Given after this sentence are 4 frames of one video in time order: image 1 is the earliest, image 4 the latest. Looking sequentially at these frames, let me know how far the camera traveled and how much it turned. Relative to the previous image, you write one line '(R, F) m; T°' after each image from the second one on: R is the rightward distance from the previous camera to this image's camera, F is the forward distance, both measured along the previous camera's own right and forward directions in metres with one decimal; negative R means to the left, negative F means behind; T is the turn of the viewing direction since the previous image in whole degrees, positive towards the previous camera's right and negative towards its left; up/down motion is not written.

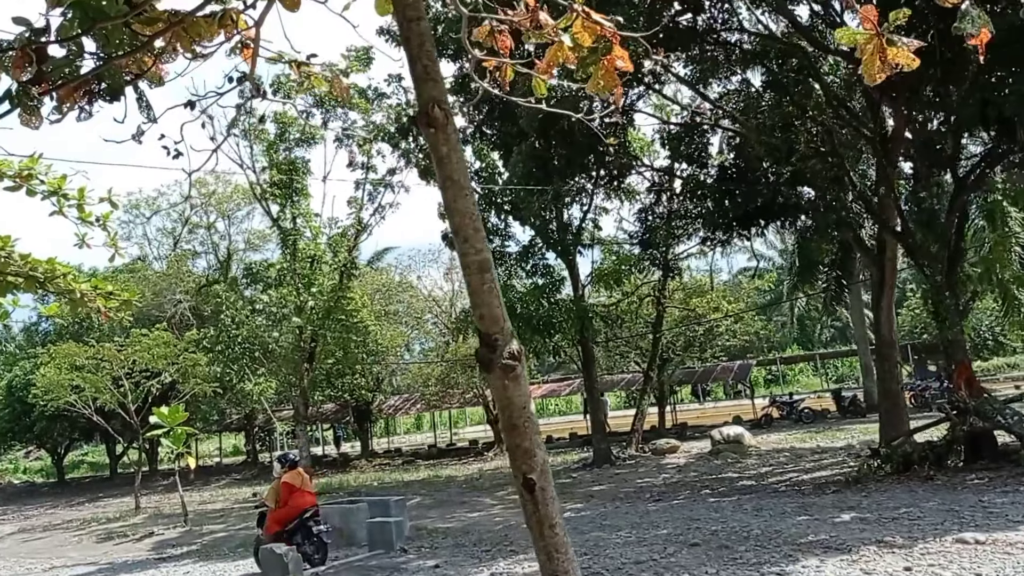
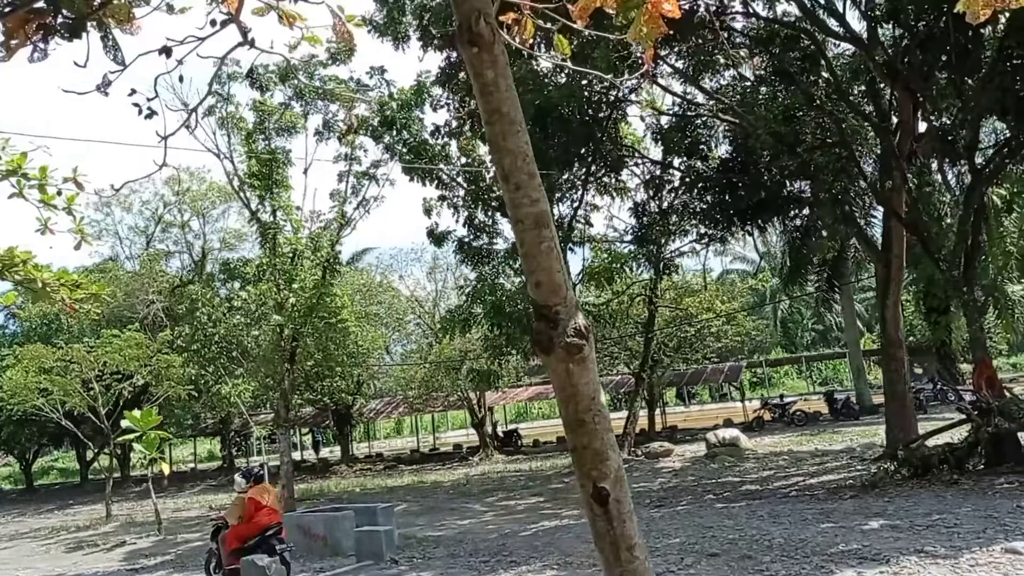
(-0.2, +0.6) m; +1°
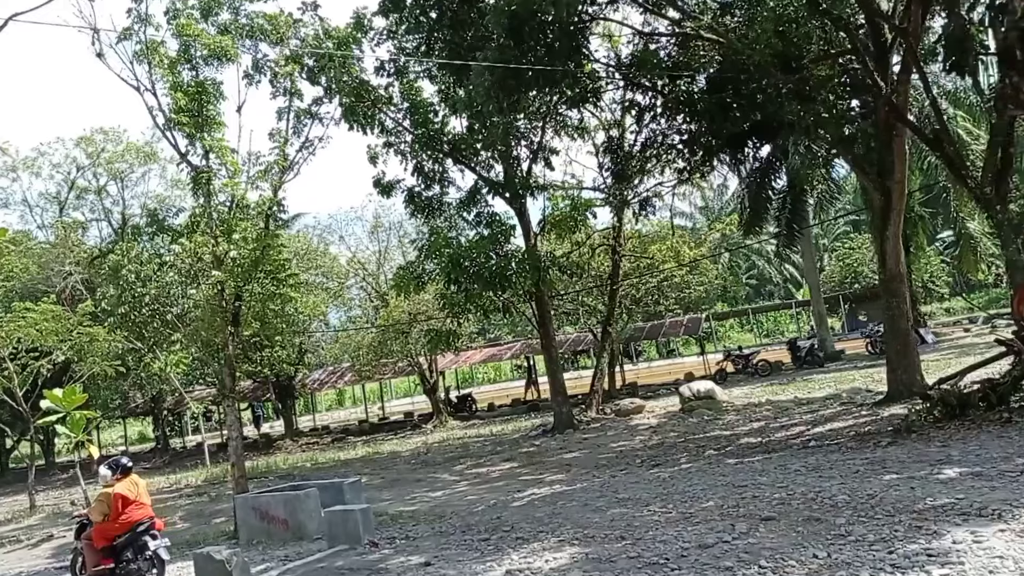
(-0.5, +1.3) m; +5°
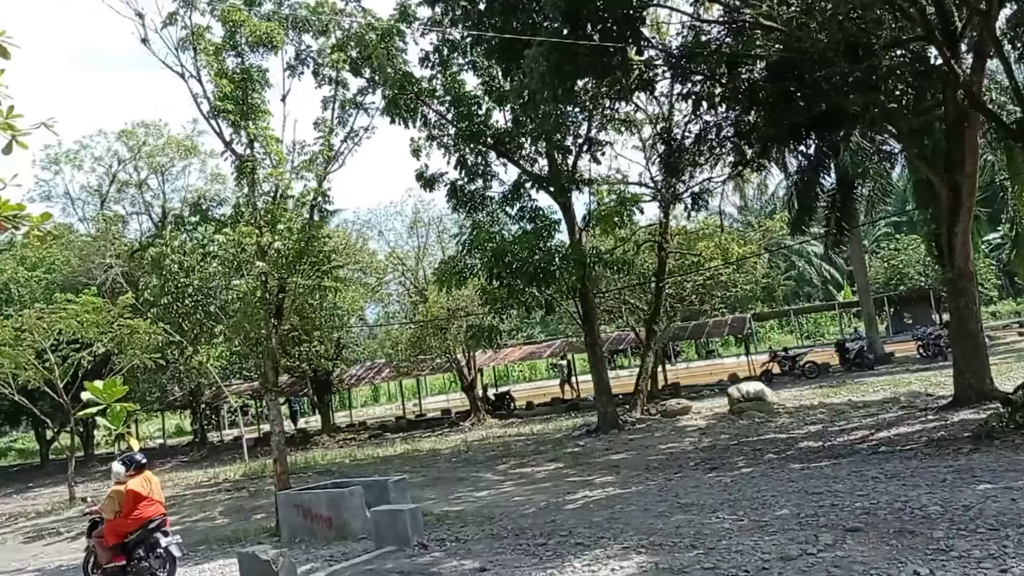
(-0.2, +0.4) m; -2°
